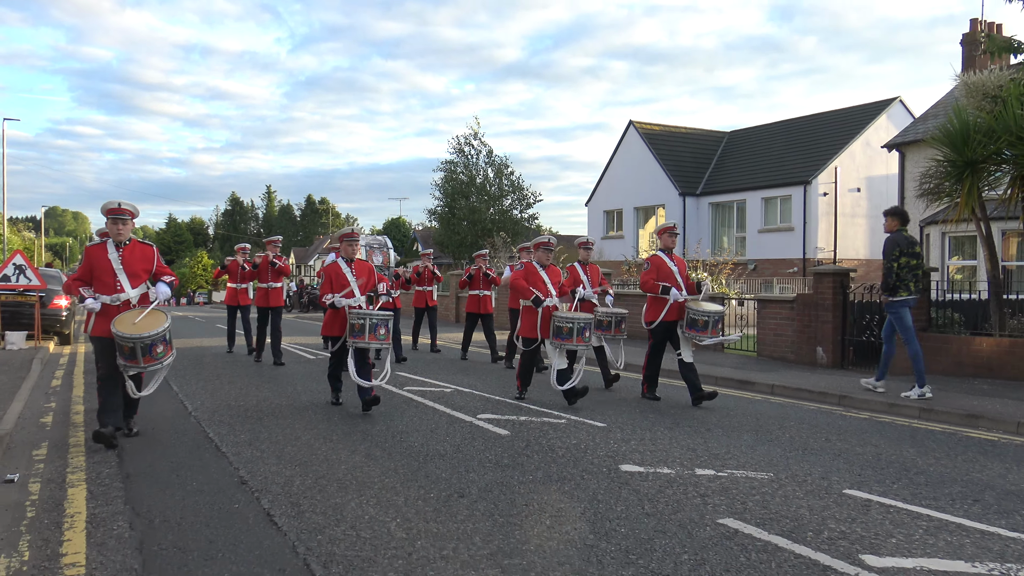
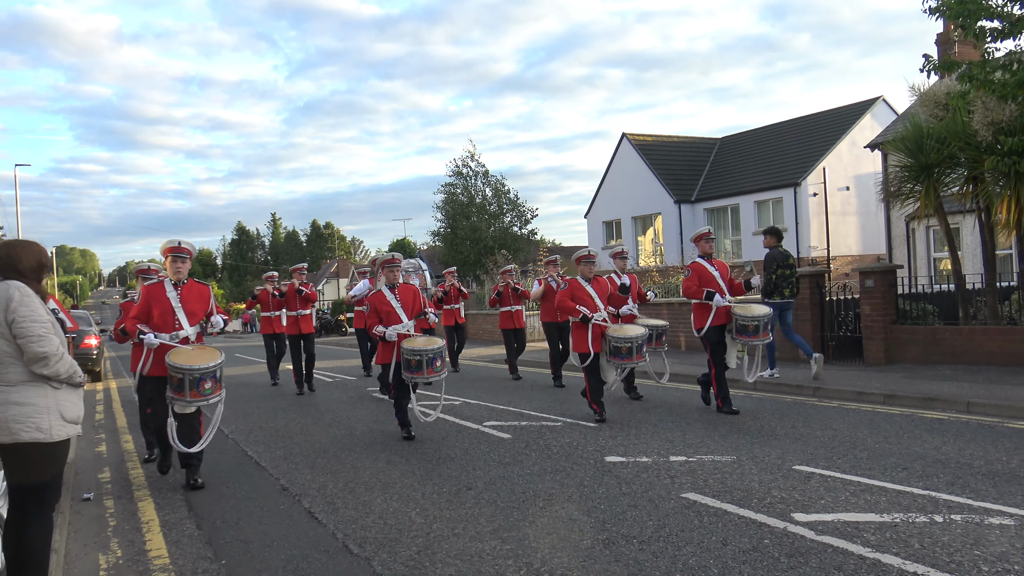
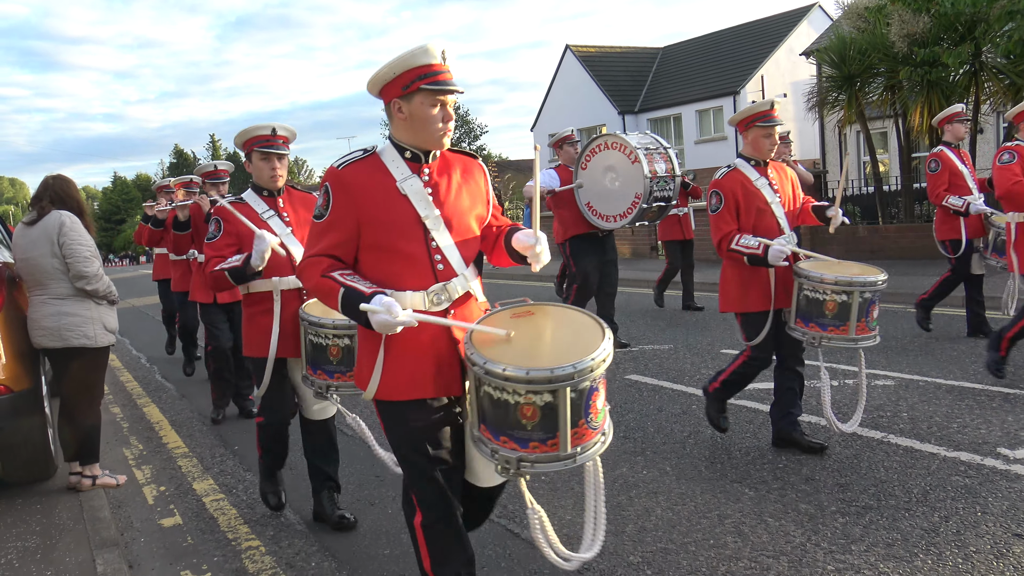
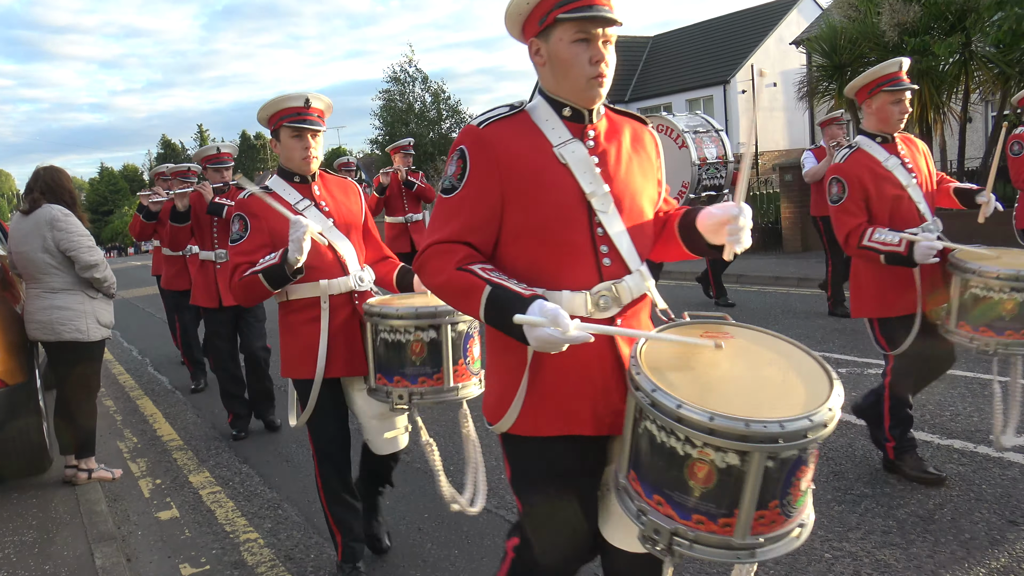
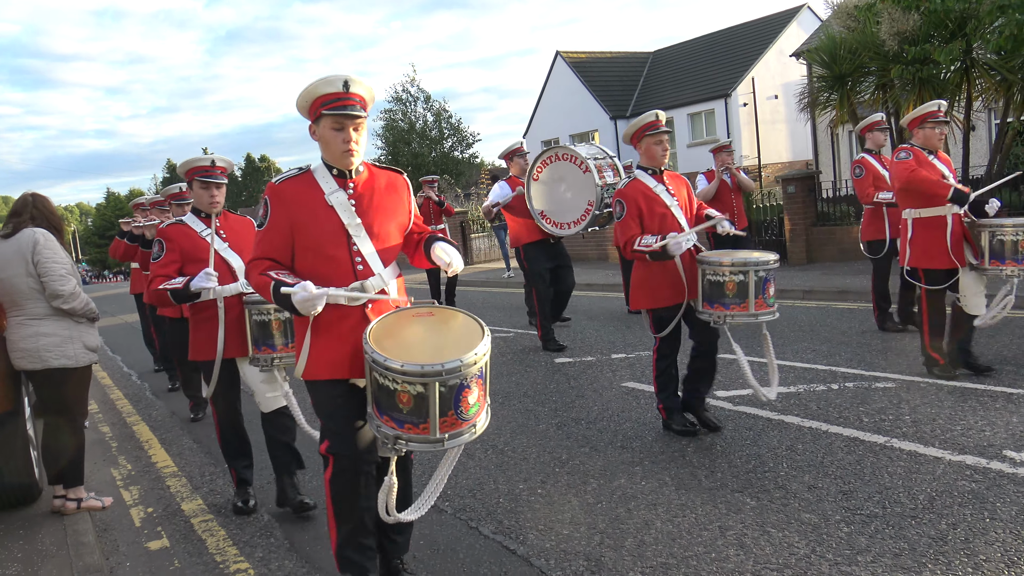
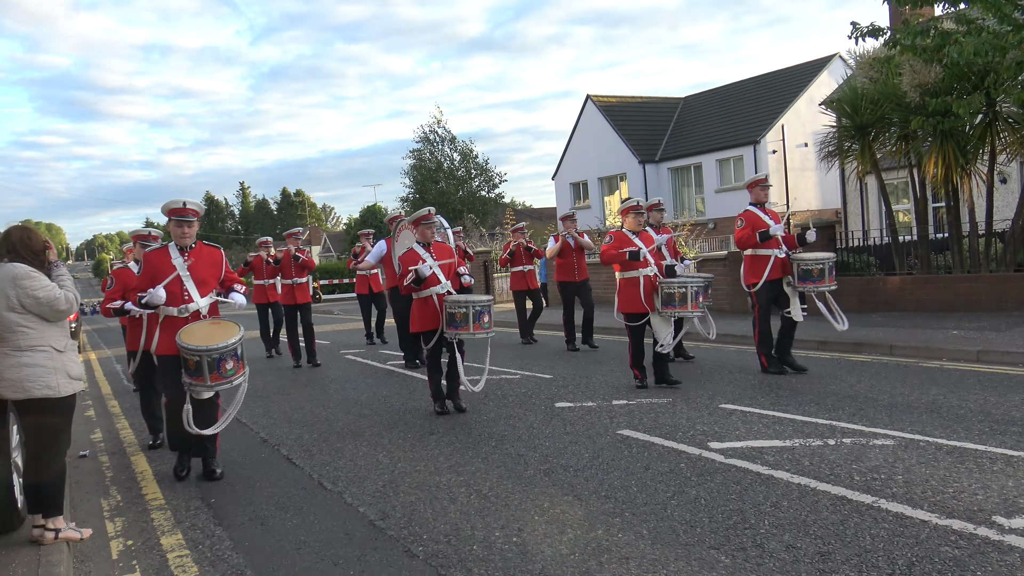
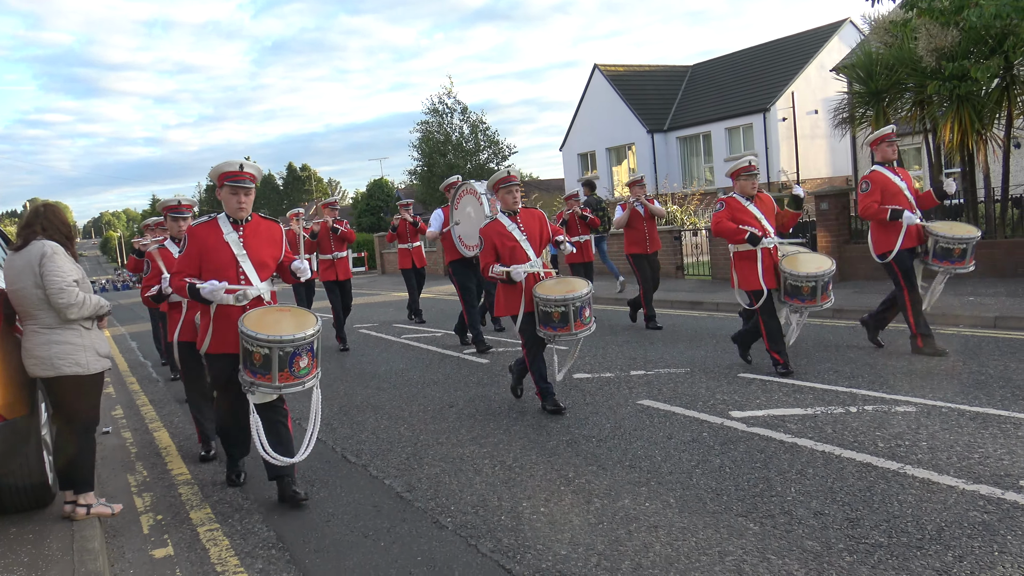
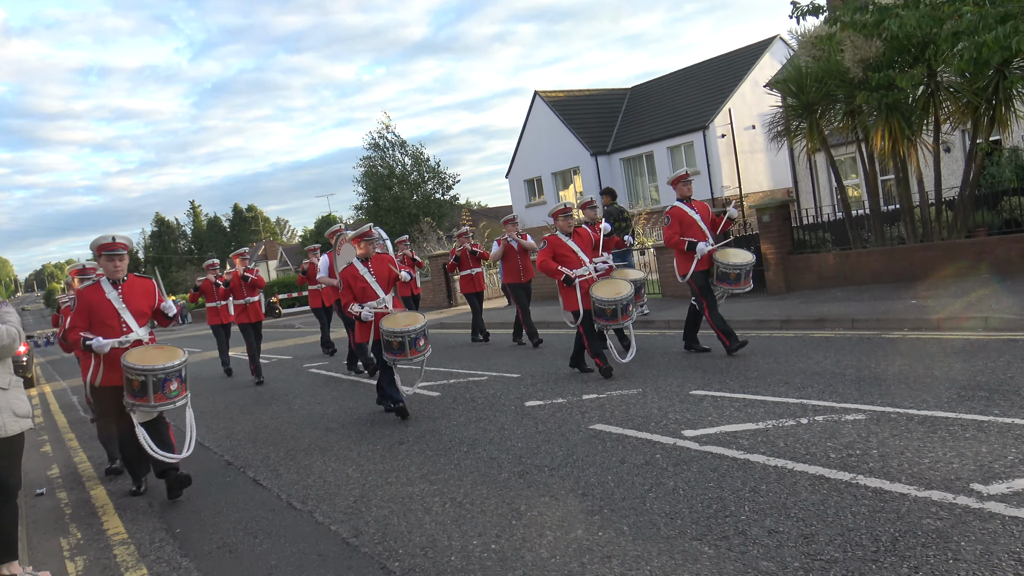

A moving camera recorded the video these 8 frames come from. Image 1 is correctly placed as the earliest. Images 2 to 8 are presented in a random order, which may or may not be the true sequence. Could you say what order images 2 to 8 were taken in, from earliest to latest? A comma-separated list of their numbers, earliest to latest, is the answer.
2, 8, 6, 7, 5, 3, 4
